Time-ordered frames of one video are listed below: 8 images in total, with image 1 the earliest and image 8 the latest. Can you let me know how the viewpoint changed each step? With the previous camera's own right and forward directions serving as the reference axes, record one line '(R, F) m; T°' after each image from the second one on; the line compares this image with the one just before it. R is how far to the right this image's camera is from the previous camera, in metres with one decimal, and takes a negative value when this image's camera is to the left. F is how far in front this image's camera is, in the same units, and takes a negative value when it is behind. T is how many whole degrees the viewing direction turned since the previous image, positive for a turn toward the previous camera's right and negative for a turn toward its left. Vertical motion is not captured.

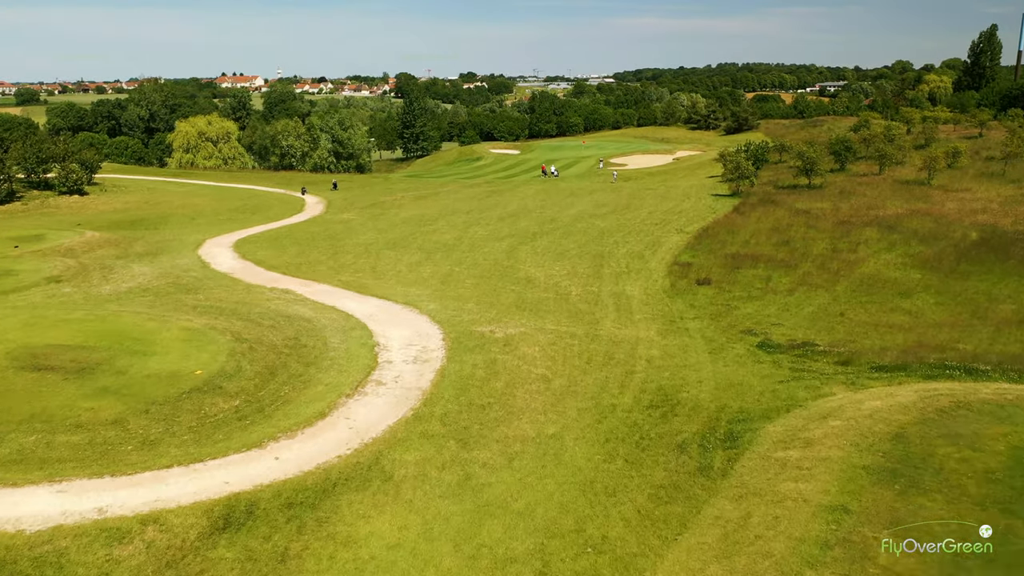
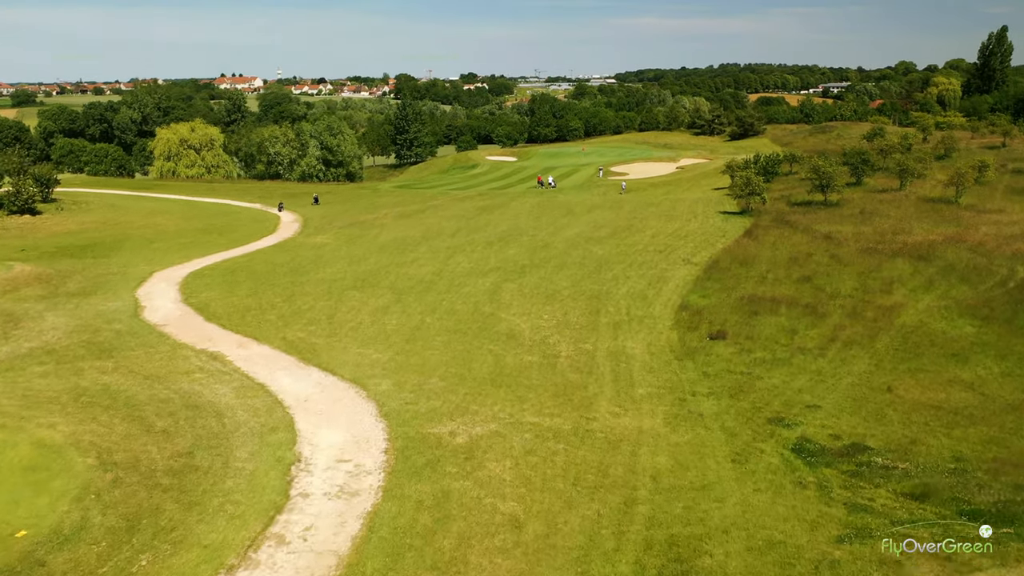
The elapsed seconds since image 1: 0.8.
(+0.6, +4.3) m; 0°
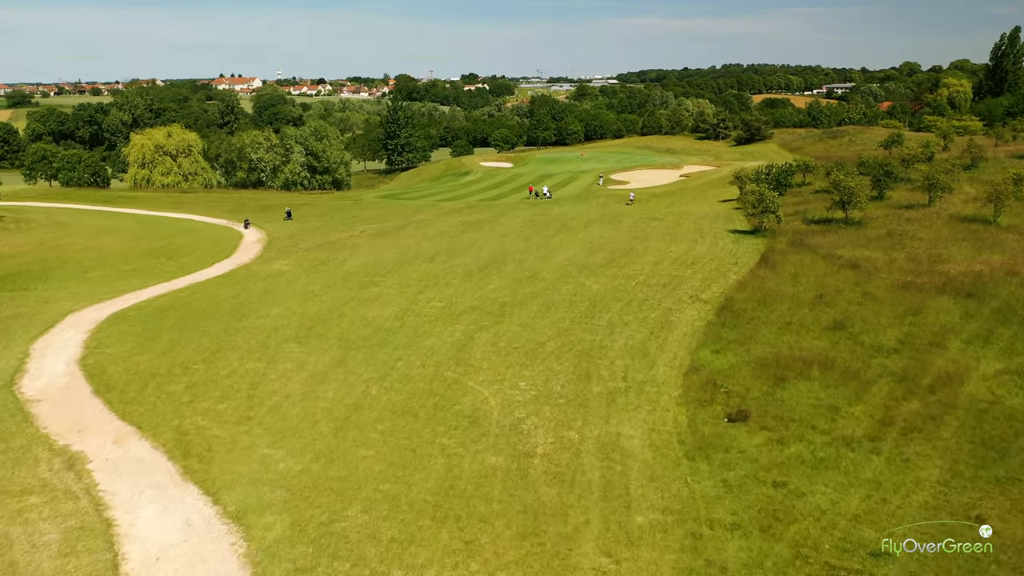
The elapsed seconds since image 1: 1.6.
(+0.9, +5.1) m; 0°
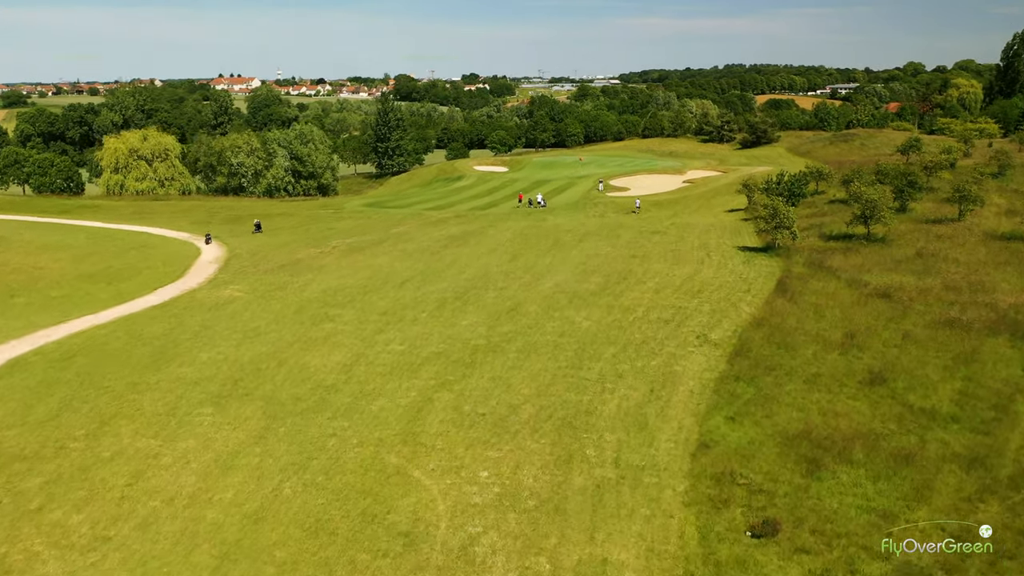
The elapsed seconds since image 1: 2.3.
(+0.9, +4.7) m; 0°
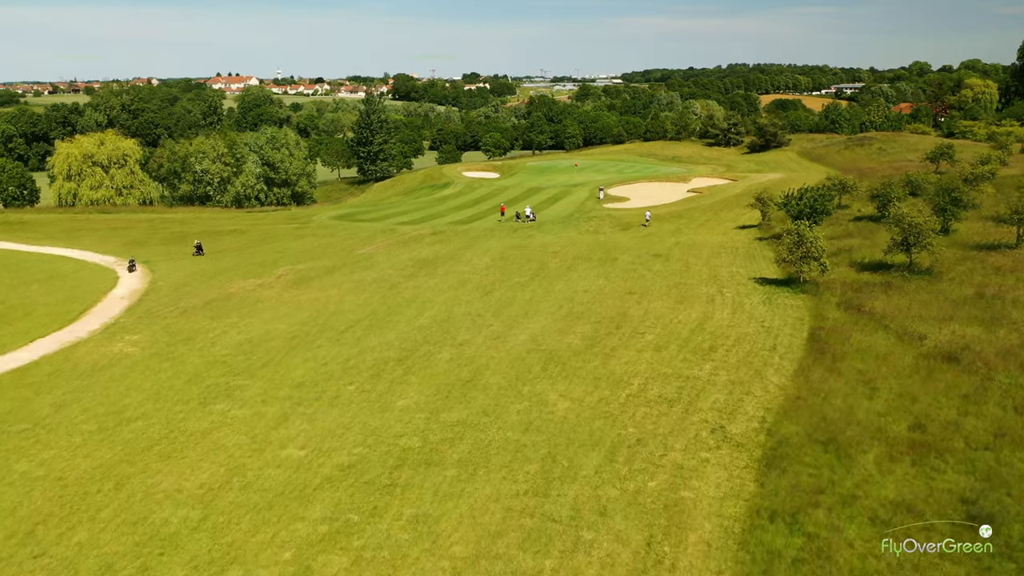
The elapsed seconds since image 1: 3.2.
(+1.3, +7.1) m; 0°
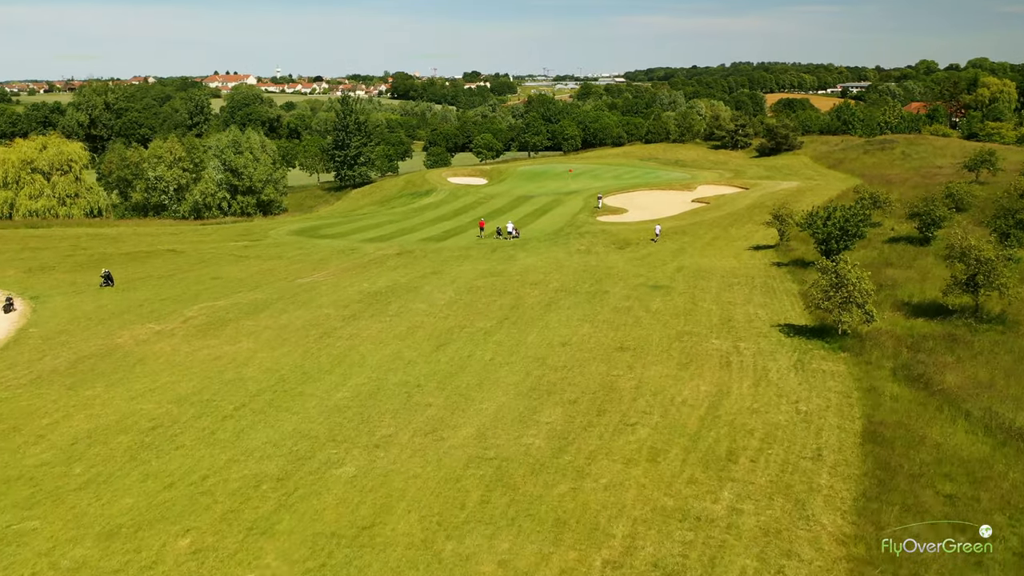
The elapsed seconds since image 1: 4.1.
(+1.6, +7.7) m; 0°
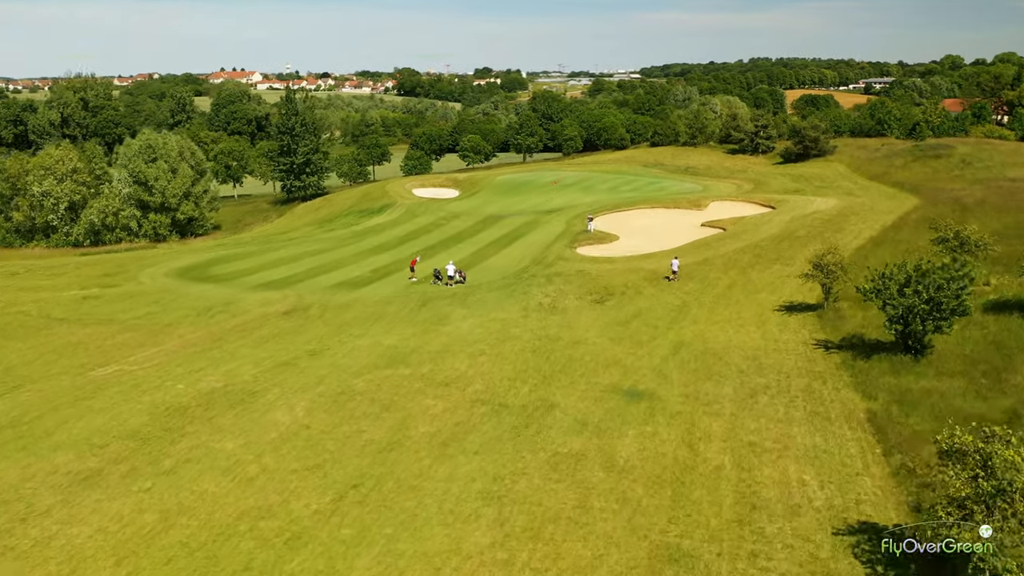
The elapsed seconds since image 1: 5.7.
(+3.7, +14.5) m; -1°
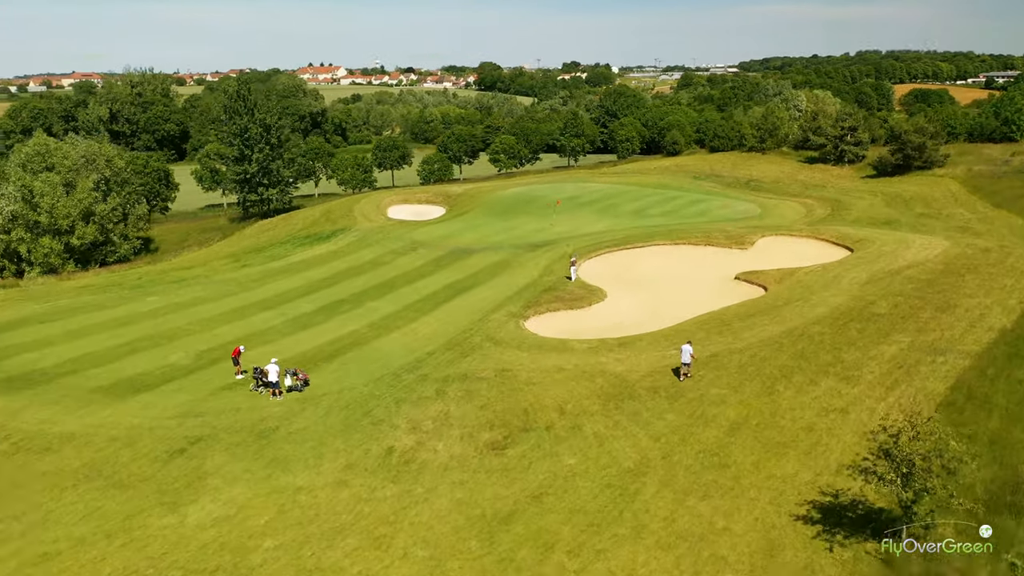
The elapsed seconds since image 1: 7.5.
(+6.9, +16.8) m; -6°
